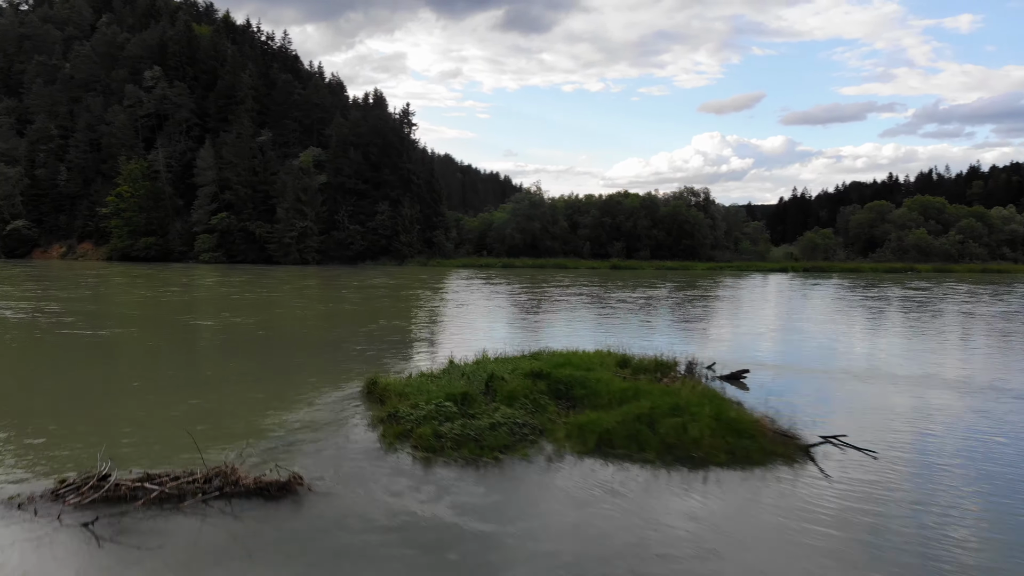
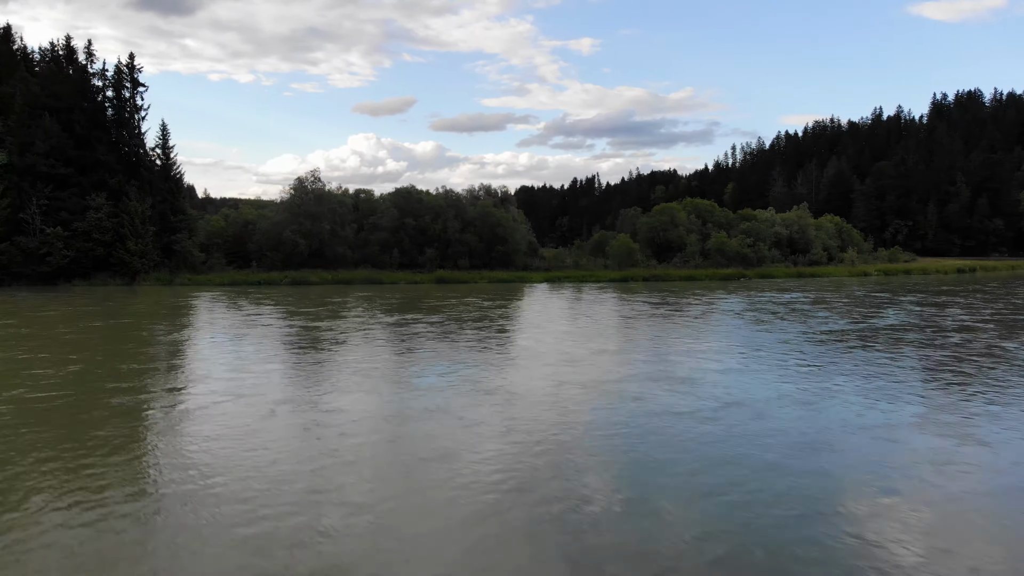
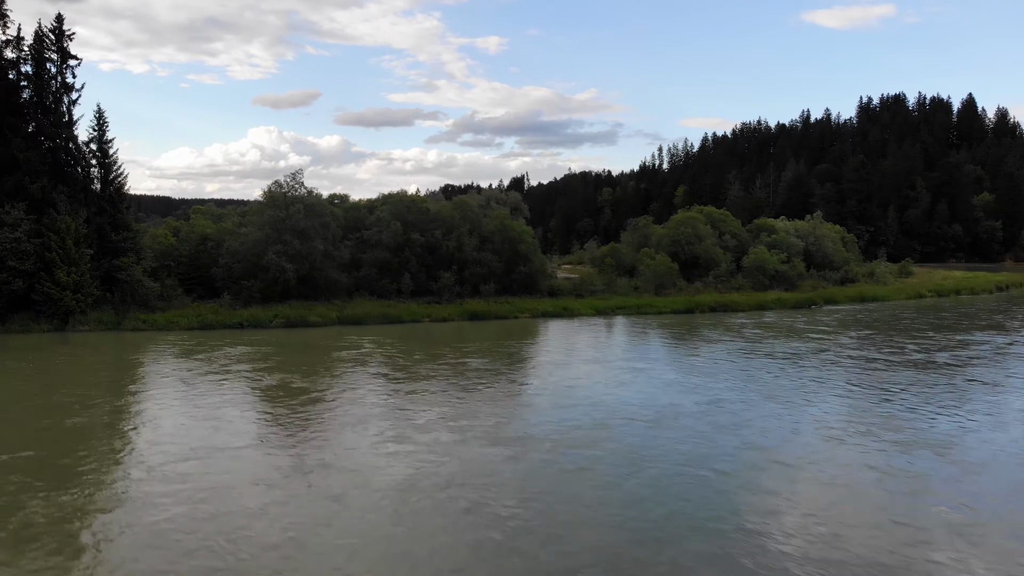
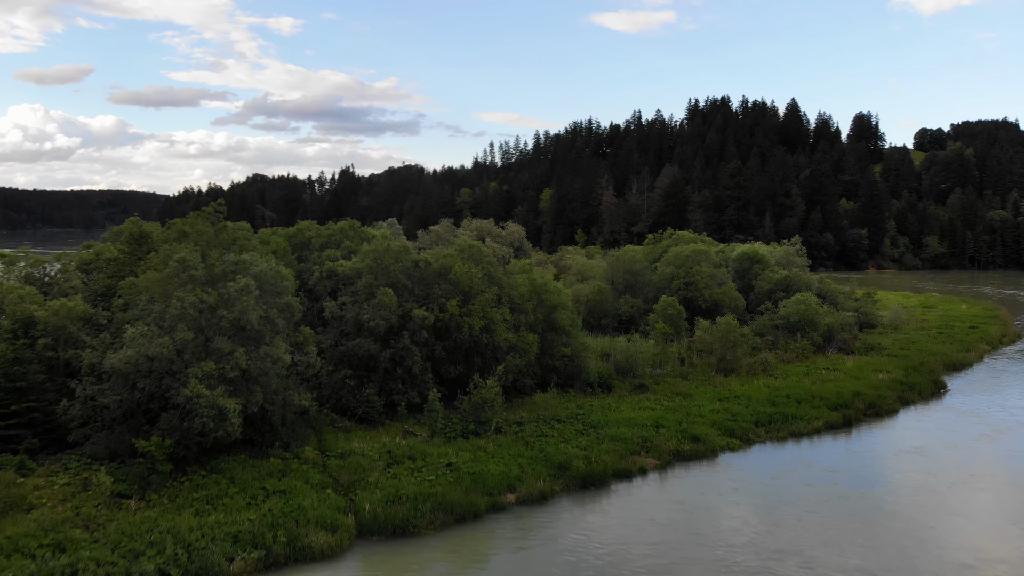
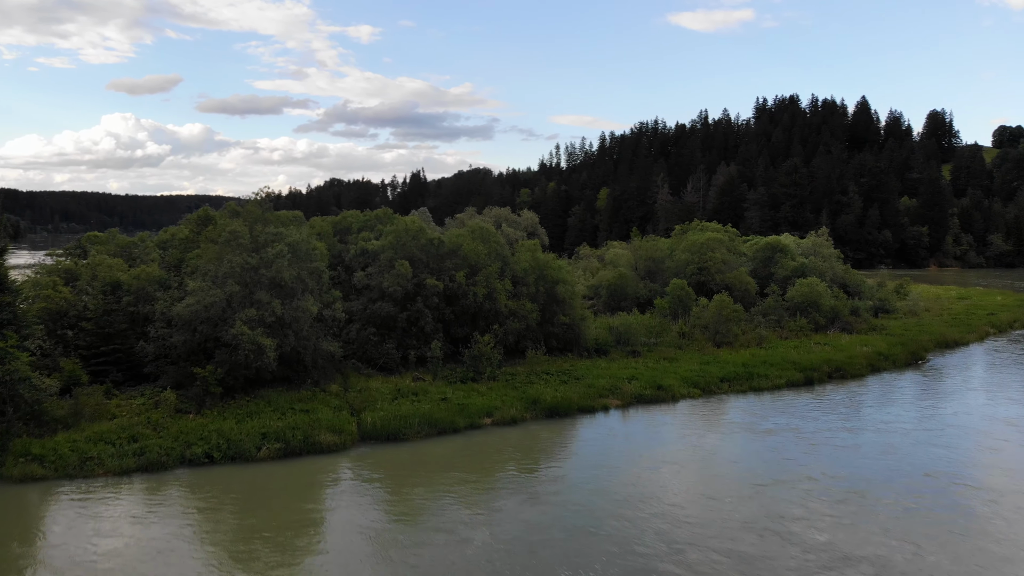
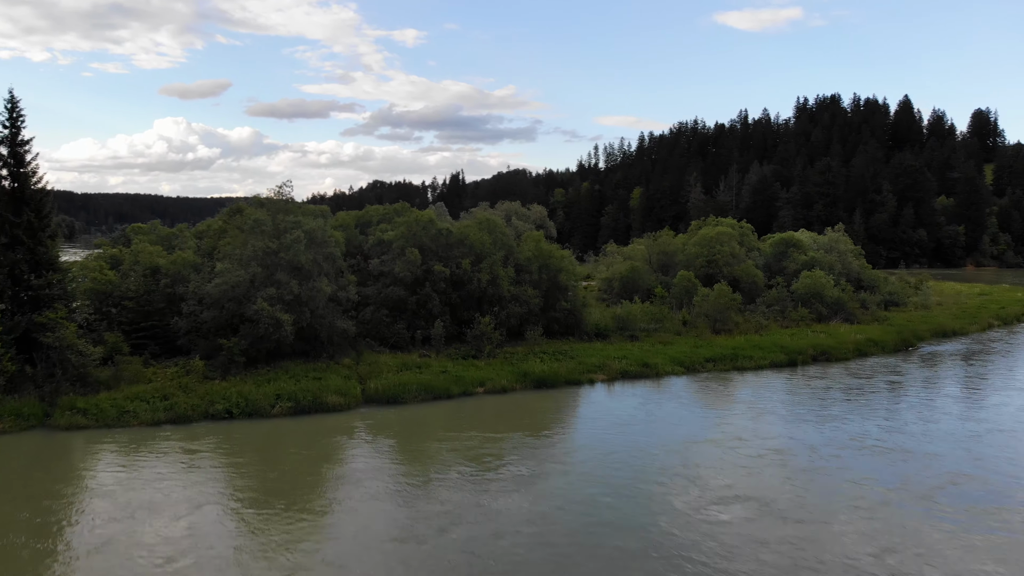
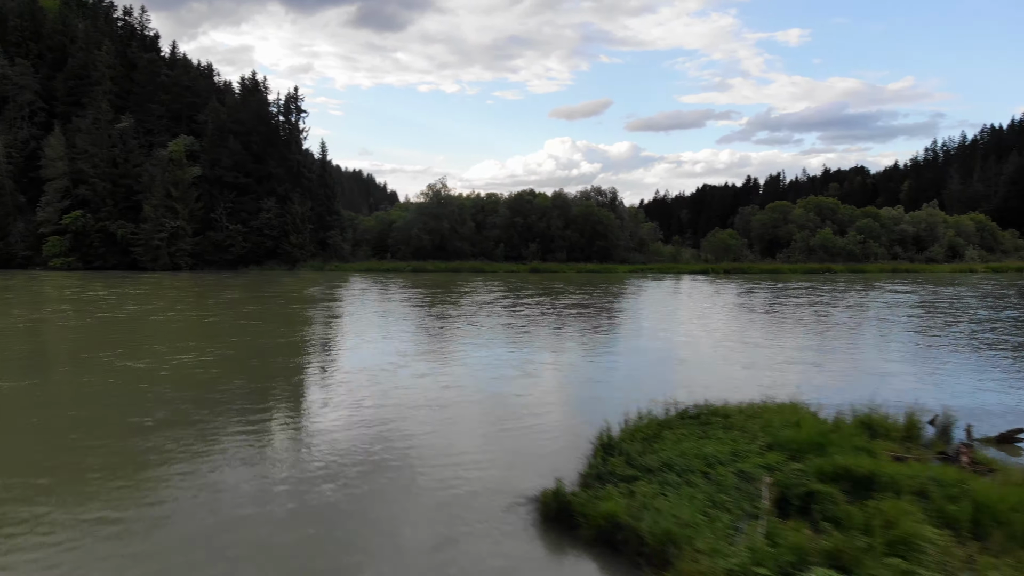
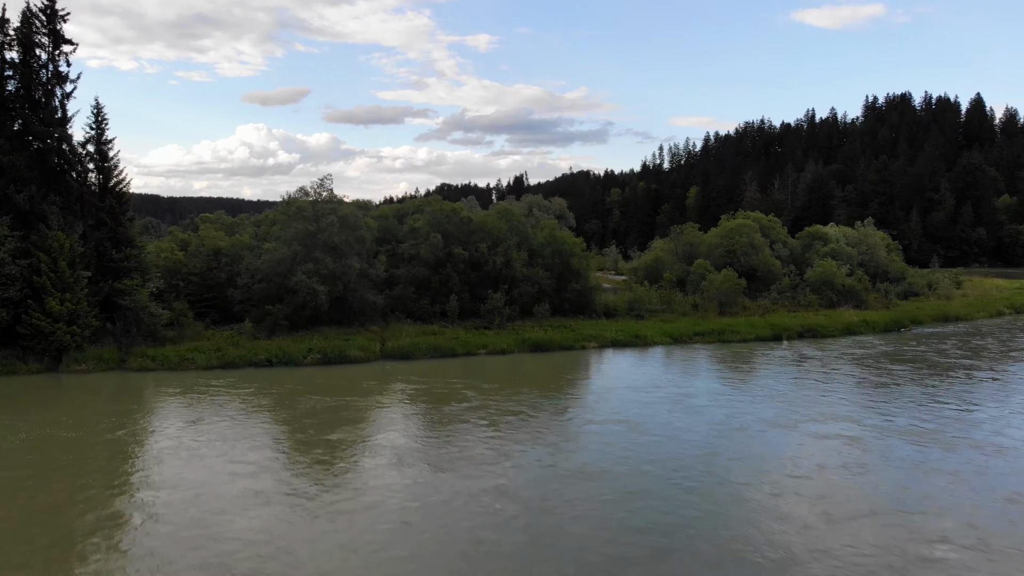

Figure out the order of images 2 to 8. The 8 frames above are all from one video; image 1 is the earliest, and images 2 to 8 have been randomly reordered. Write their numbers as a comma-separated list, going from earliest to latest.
7, 2, 3, 8, 6, 5, 4
